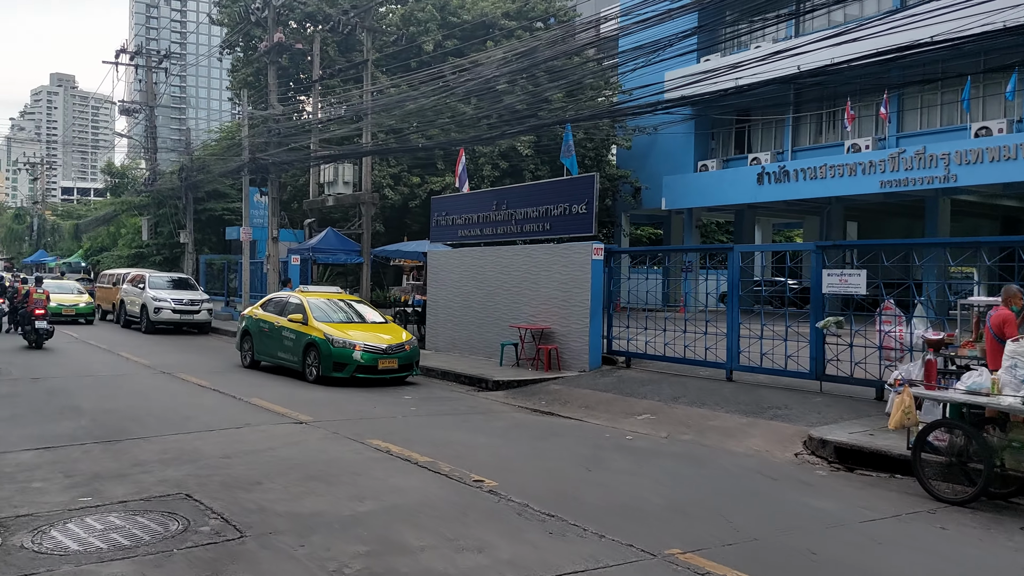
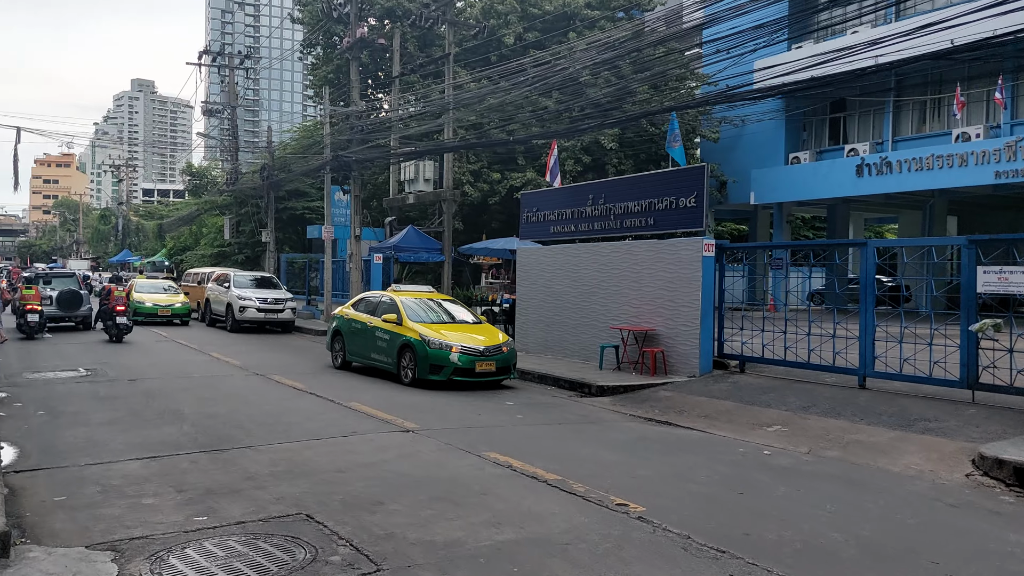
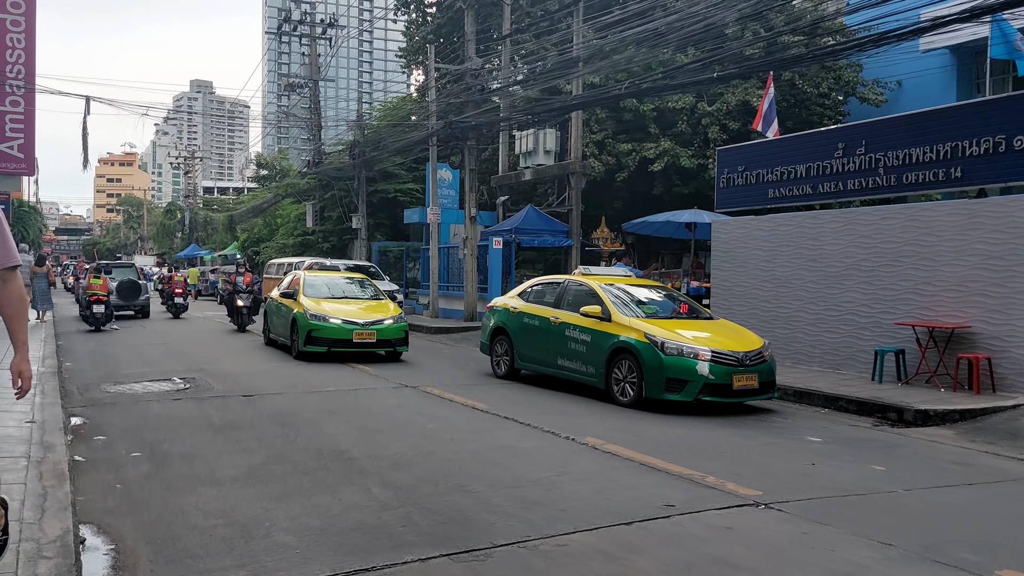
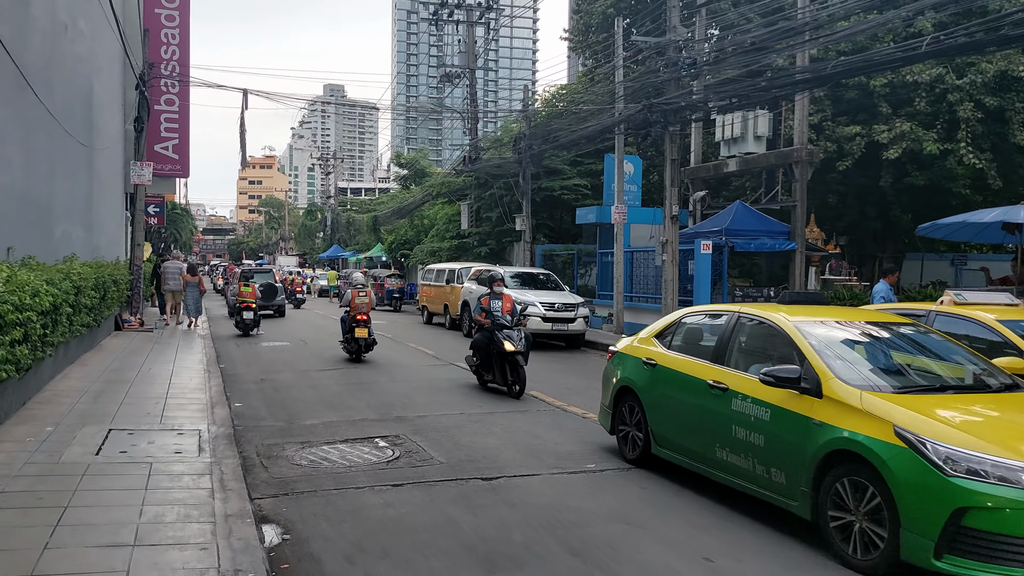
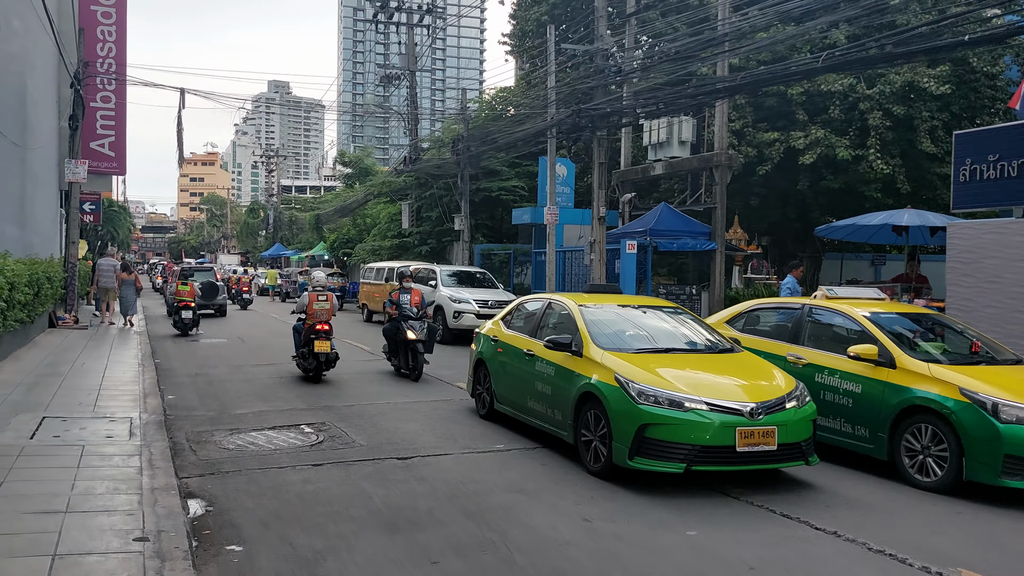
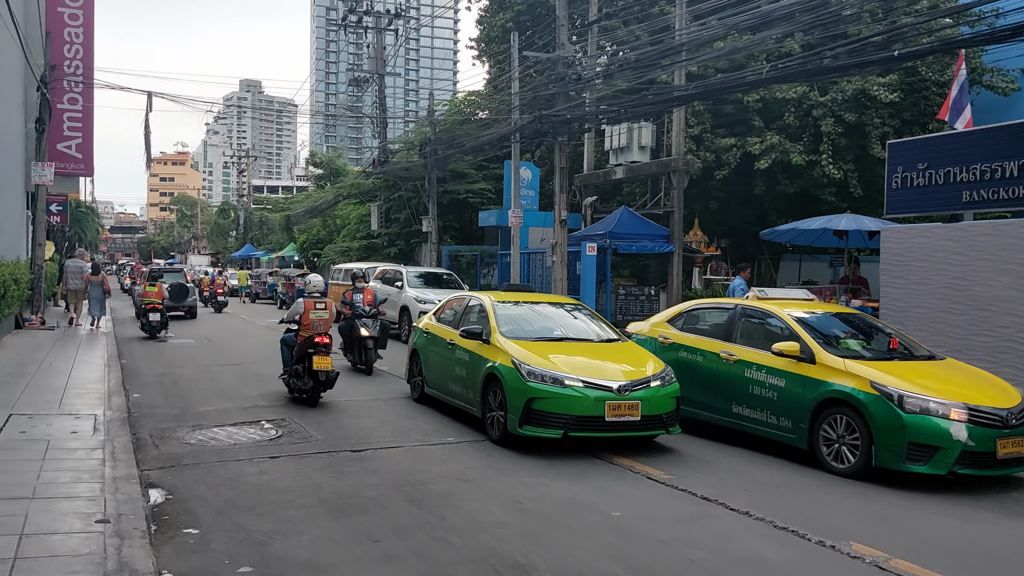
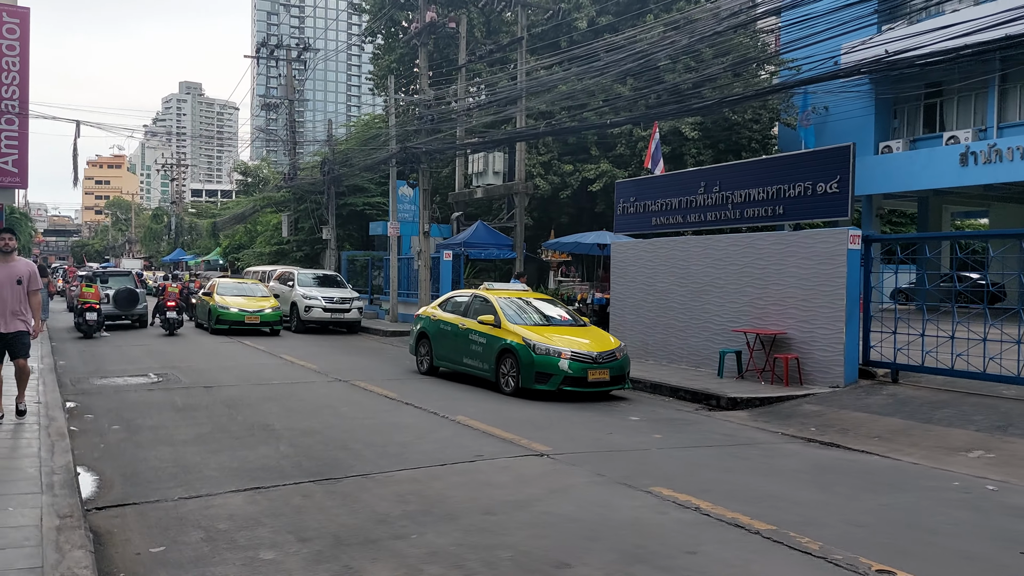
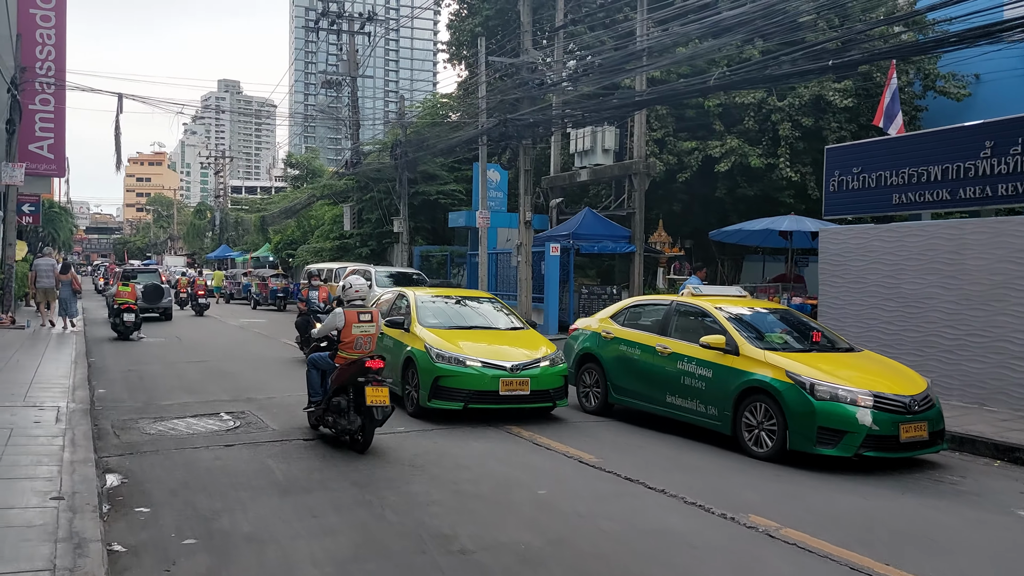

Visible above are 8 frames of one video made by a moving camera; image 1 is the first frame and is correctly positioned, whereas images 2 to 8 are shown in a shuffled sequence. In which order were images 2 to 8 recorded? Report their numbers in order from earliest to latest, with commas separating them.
2, 7, 3, 8, 6, 5, 4
